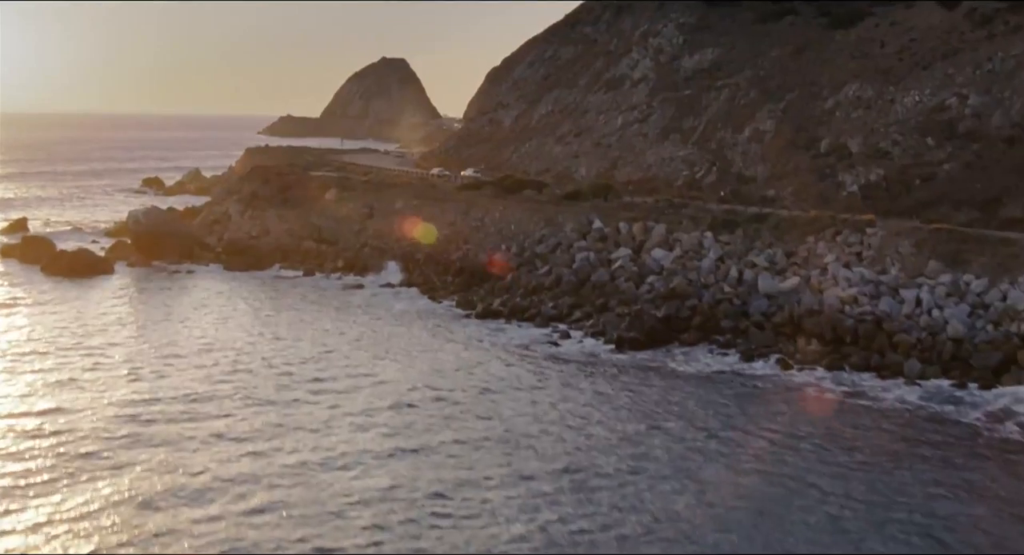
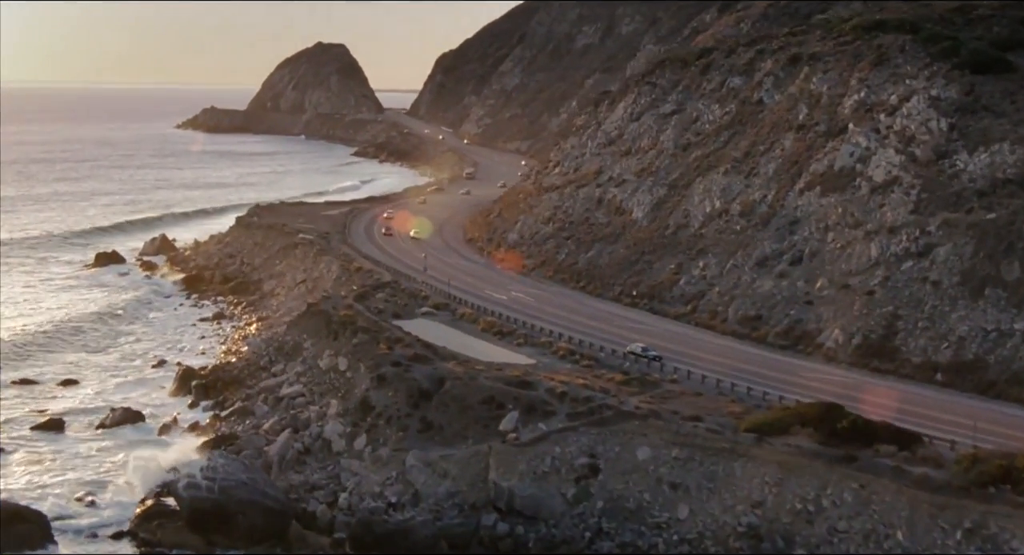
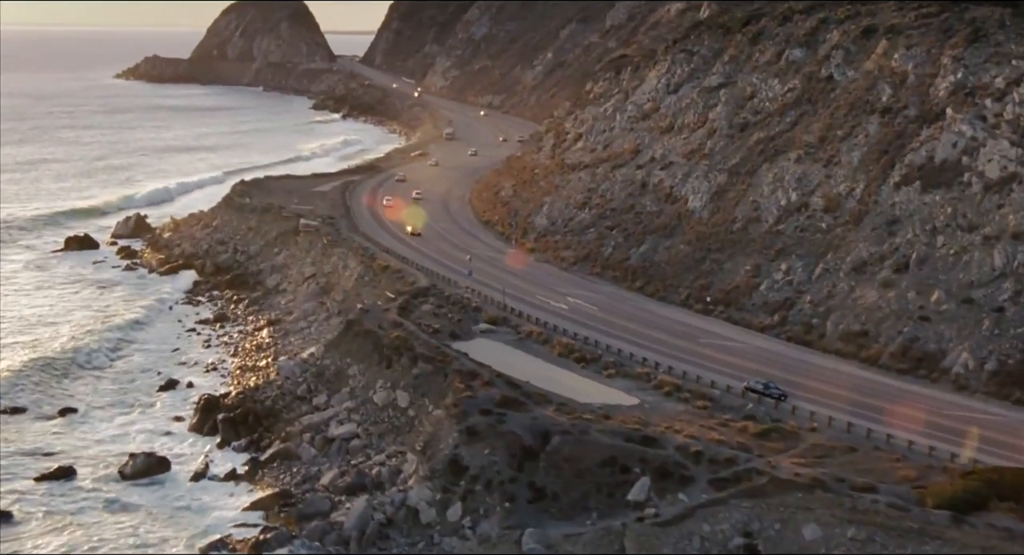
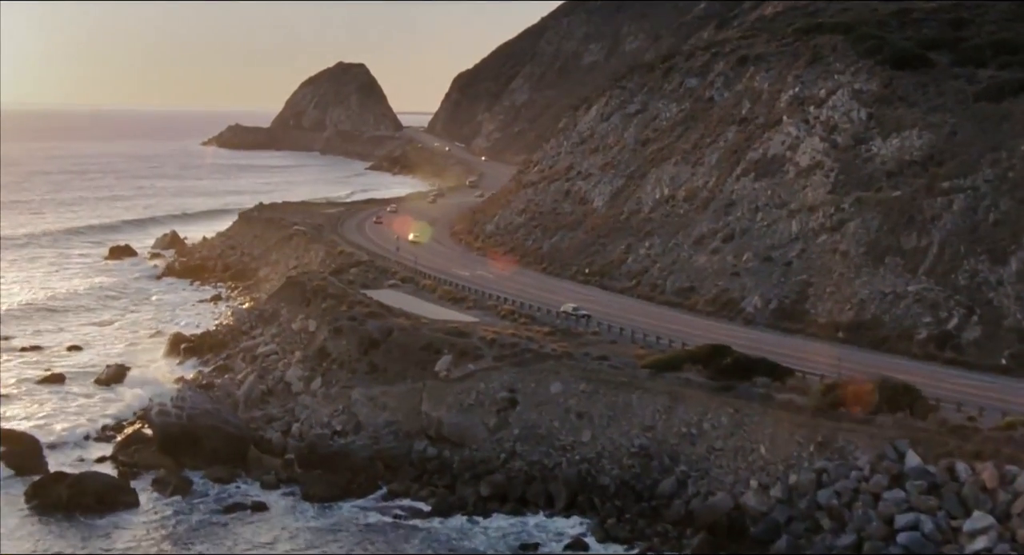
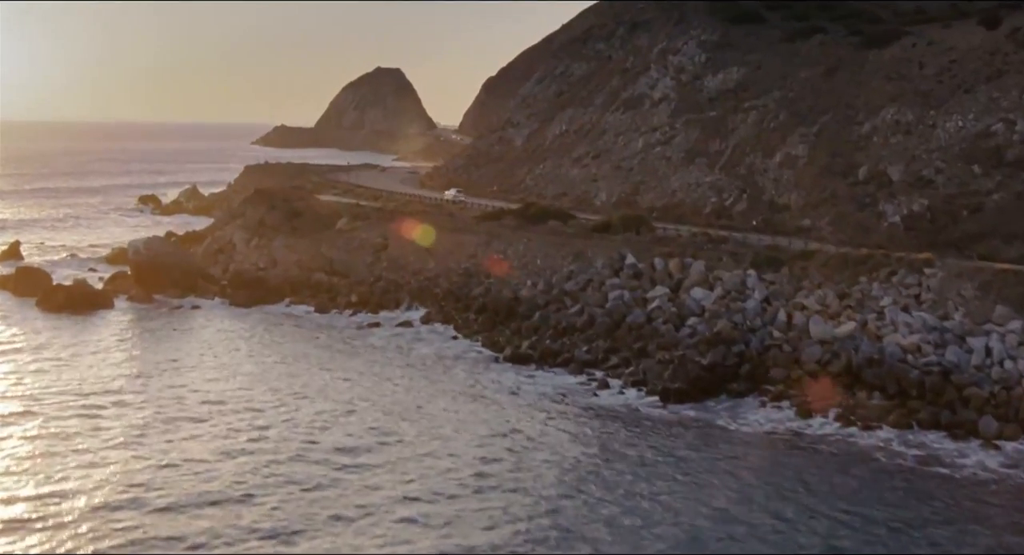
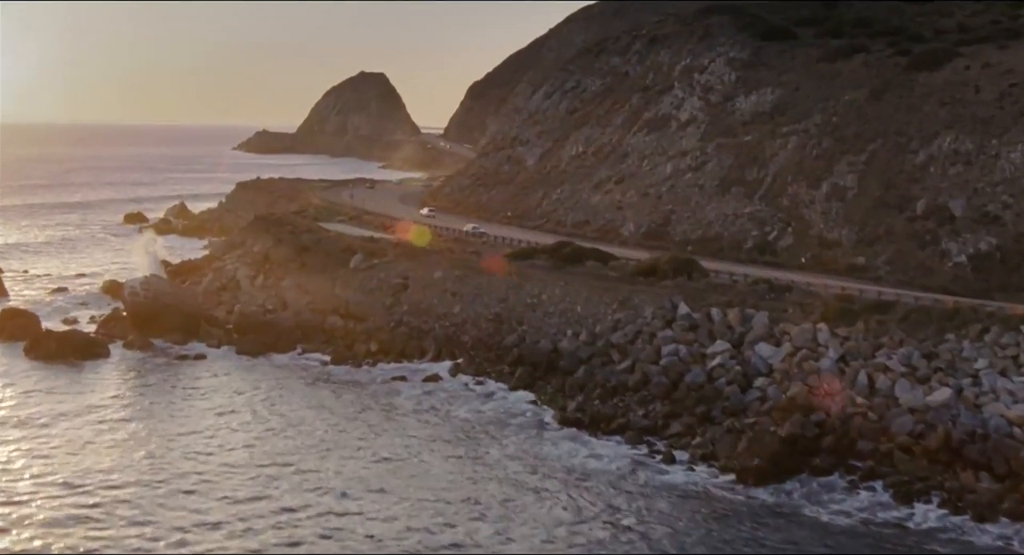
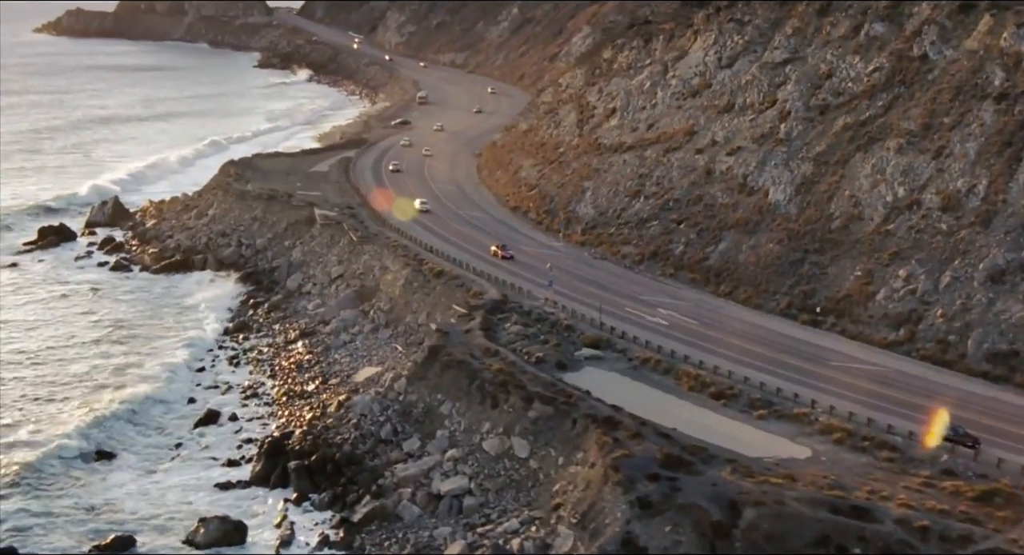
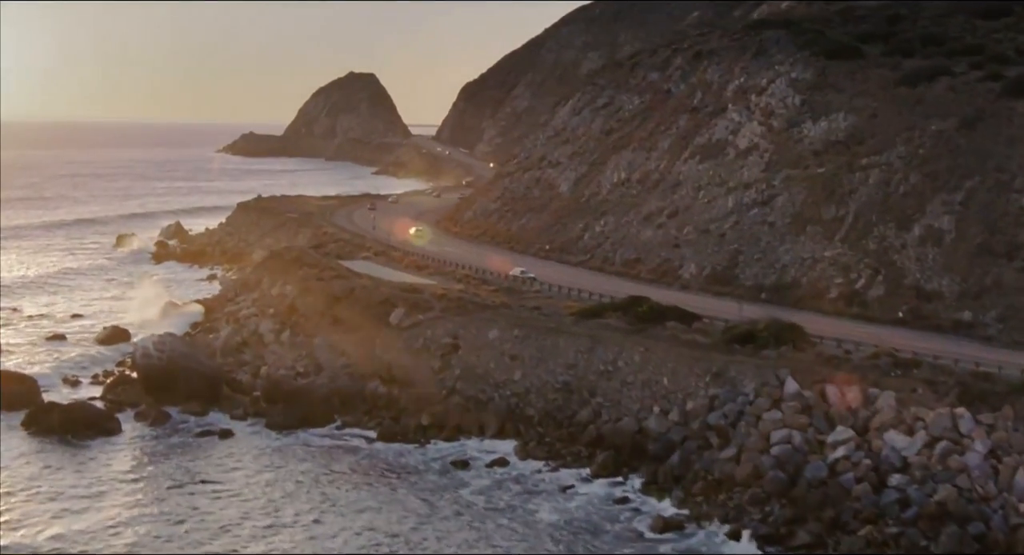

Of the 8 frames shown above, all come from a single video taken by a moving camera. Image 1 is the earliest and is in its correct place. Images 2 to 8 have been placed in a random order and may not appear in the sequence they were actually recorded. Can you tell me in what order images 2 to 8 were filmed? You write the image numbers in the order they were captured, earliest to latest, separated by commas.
5, 6, 8, 4, 2, 3, 7
